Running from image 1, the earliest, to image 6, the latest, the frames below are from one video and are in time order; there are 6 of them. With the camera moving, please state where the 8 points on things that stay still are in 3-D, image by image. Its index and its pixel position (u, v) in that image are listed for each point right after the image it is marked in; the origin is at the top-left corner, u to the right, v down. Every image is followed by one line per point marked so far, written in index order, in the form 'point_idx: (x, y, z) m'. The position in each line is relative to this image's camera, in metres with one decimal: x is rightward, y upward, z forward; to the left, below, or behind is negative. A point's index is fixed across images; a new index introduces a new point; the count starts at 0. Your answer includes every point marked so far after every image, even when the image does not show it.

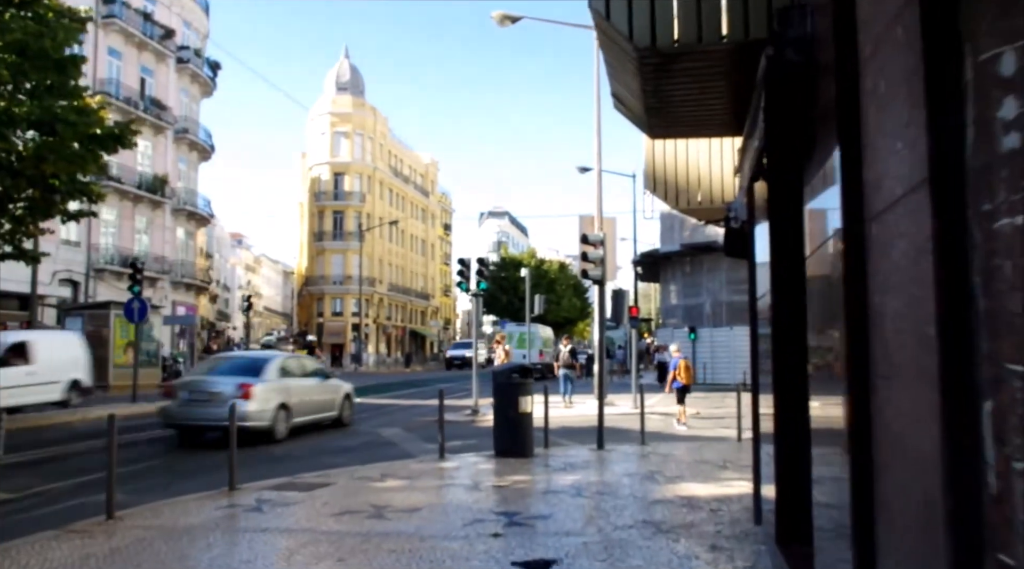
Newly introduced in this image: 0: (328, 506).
0: (-2.0, -2.4, +9.9) m
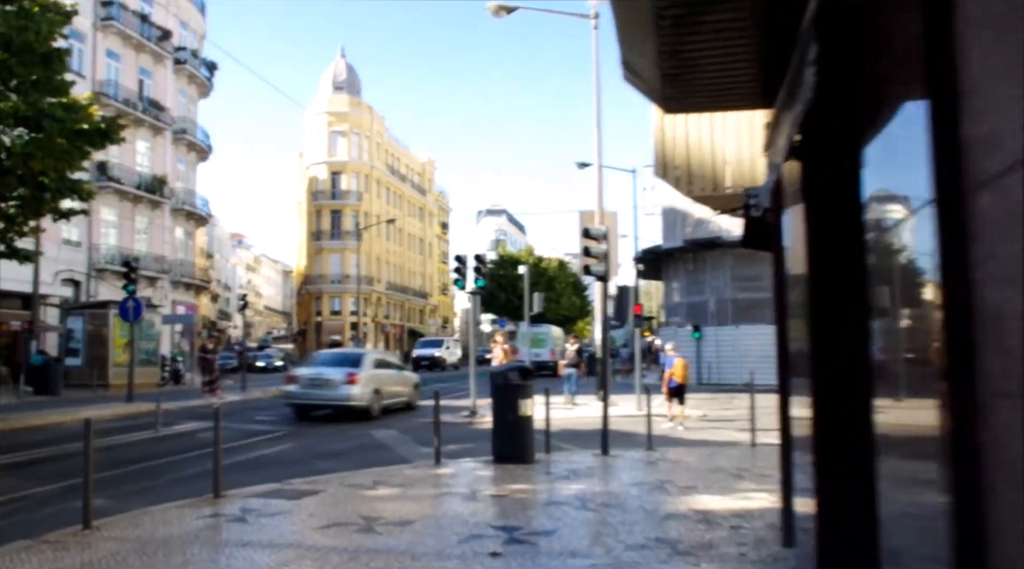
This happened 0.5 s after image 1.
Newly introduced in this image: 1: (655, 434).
0: (-2.0, -2.4, +9.2) m
1: (+2.7, -2.8, +16.6) m
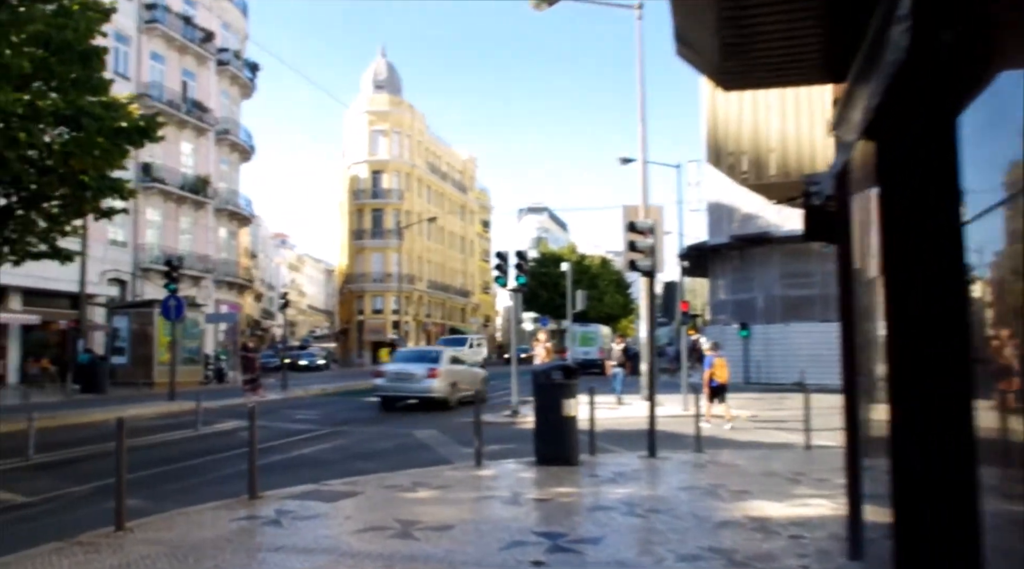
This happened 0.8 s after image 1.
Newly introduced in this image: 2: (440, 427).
0: (-1.6, -2.4, +8.9) m
1: (+3.5, -2.8, +16.0) m
2: (-1.5, -3.1, +19.1) m
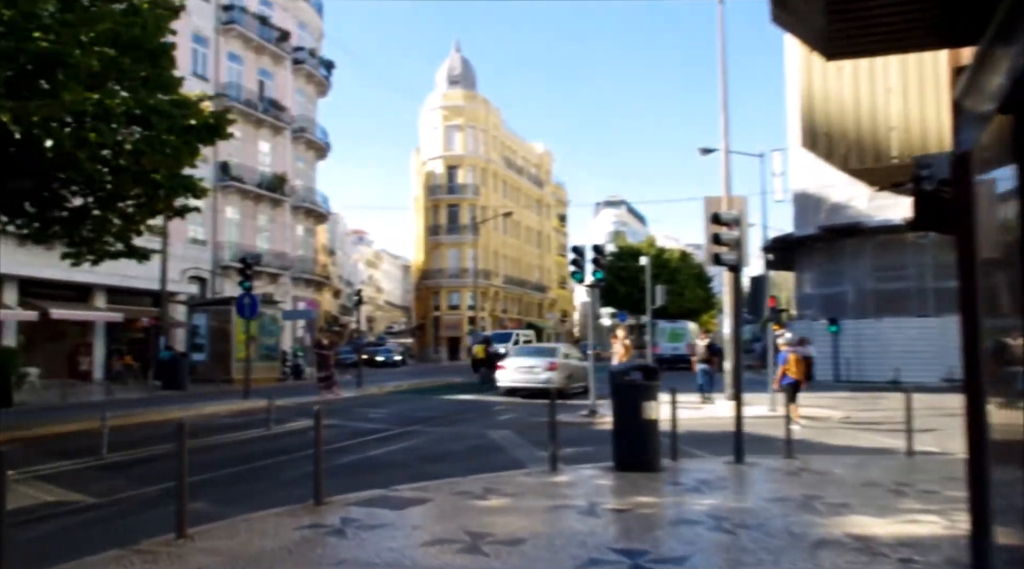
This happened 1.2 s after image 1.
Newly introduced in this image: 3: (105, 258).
0: (-0.9, -2.3, +8.4) m
1: (+4.8, -2.7, +15.1) m
2: (+0.1, -3.0, +18.6) m
3: (-7.9, +0.5, +17.2) m
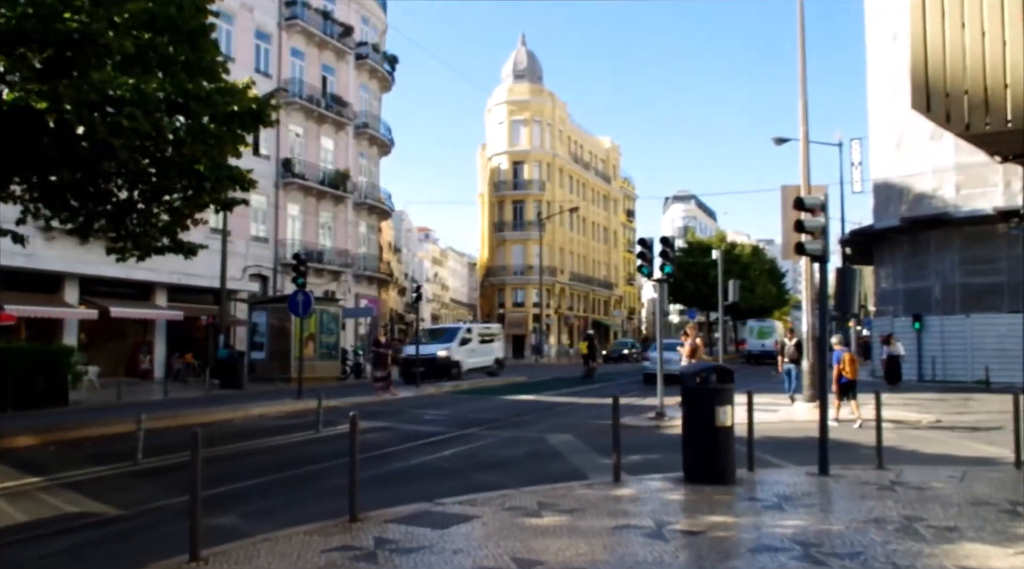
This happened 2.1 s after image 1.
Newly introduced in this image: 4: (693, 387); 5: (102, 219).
0: (-0.4, -2.3, +7.4) m
1: (+5.7, -2.5, +13.7) m
2: (+1.3, -2.9, +17.5) m
3: (-6.8, +0.6, +16.7) m
4: (+2.3, -1.3, +11.1) m
5: (-7.3, +1.2, +15.8) m
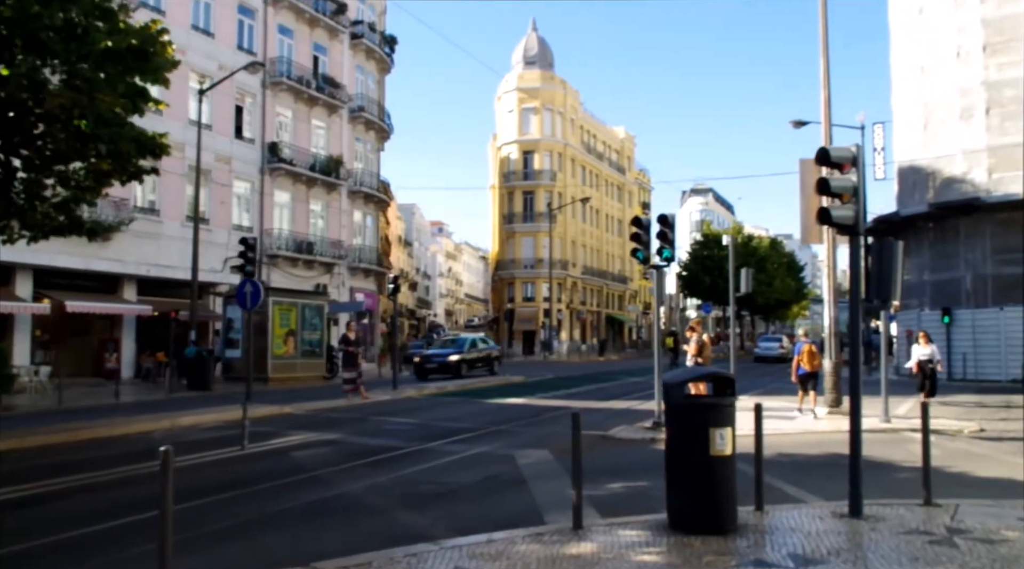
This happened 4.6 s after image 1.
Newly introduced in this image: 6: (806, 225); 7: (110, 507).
0: (-1.2, -2.1, +4.7) m
1: (+5.1, -2.4, +10.8) m
2: (+0.7, -2.7, +14.7) m
3: (-7.4, +0.8, +14.1) m
4: (+1.6, -1.1, +8.3) m
5: (-7.9, +1.3, +13.2) m
6: (+4.5, +1.0, +13.6) m
7: (-4.3, -2.3, +9.5) m
